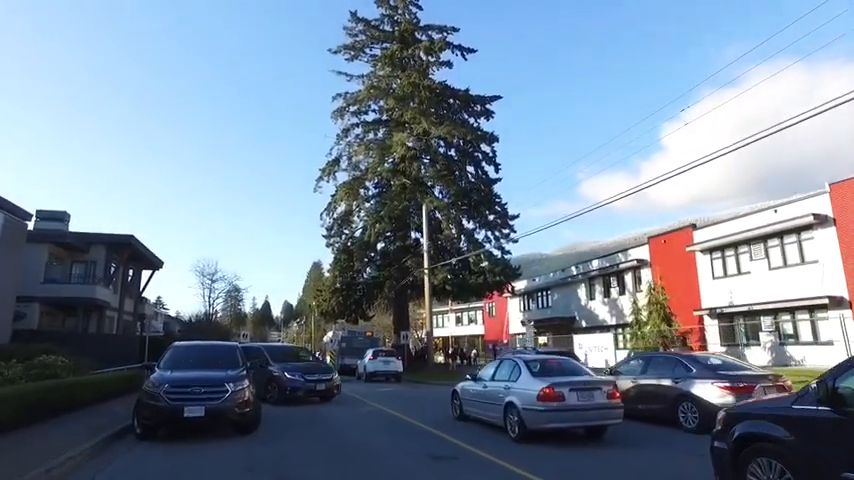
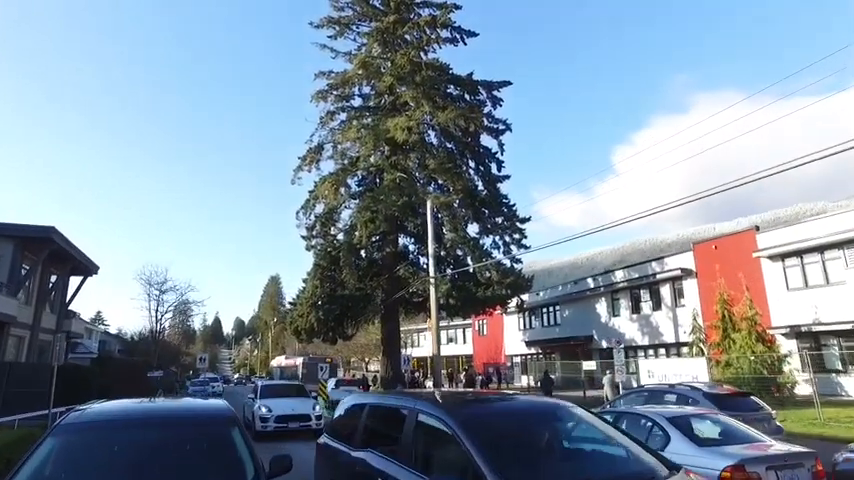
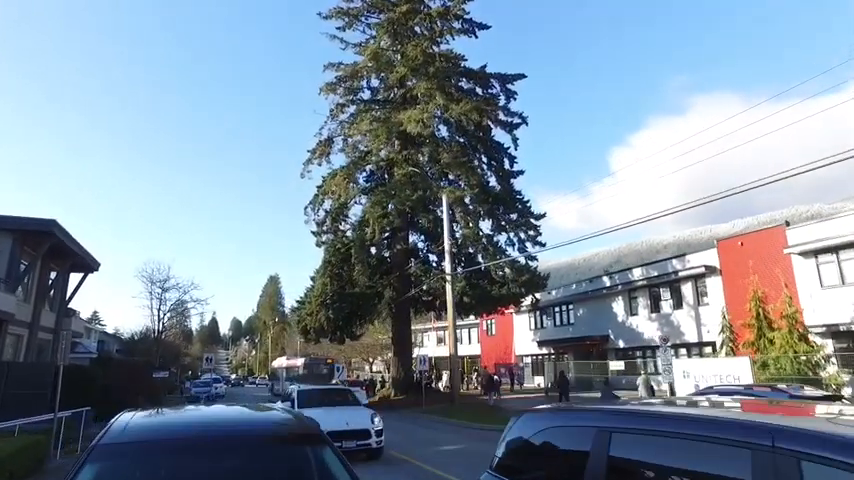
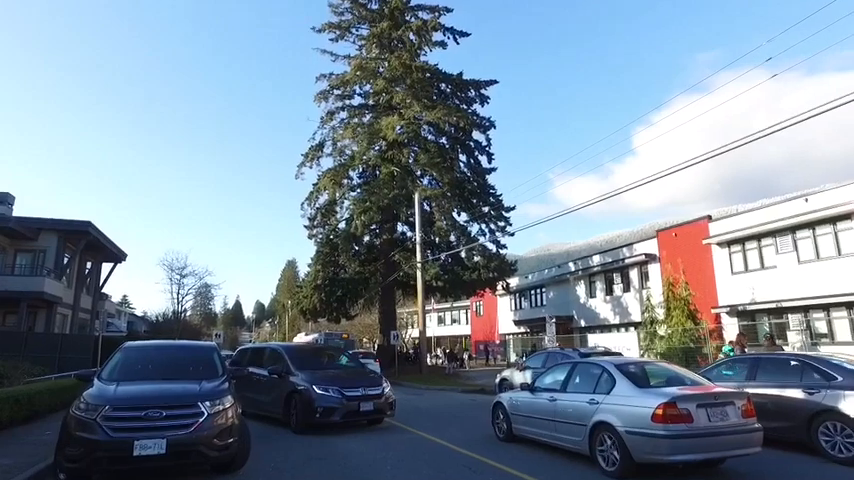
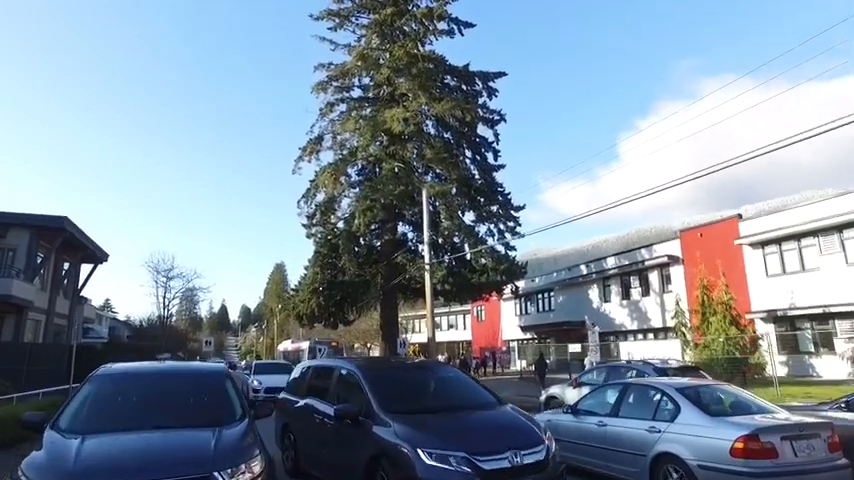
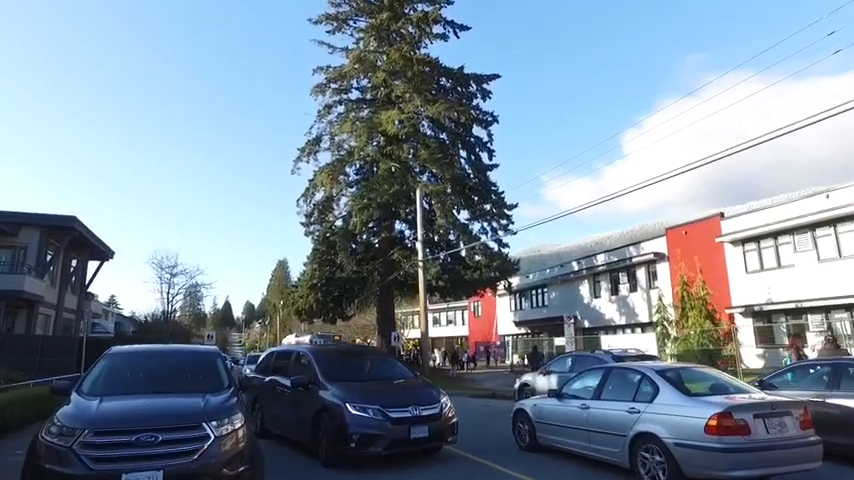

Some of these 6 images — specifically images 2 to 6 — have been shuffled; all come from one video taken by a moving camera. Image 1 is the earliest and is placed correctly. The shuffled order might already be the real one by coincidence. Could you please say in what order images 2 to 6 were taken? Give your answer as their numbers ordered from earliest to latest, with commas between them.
4, 6, 5, 2, 3
